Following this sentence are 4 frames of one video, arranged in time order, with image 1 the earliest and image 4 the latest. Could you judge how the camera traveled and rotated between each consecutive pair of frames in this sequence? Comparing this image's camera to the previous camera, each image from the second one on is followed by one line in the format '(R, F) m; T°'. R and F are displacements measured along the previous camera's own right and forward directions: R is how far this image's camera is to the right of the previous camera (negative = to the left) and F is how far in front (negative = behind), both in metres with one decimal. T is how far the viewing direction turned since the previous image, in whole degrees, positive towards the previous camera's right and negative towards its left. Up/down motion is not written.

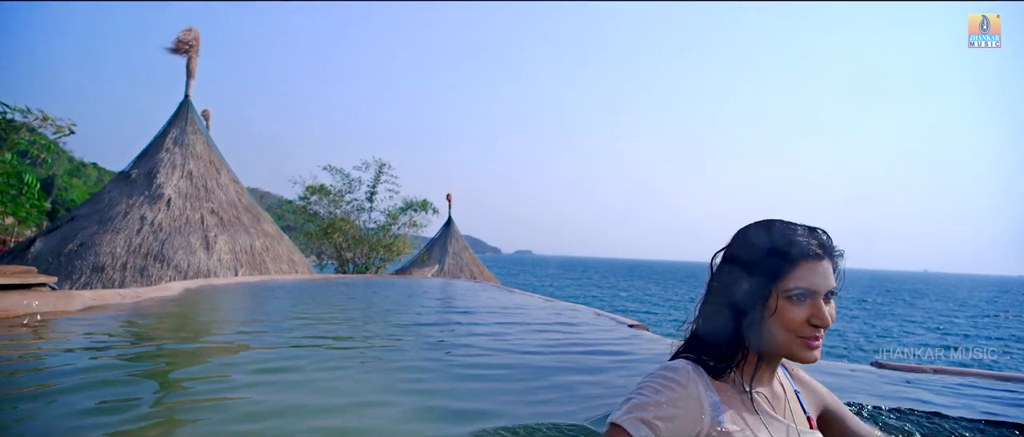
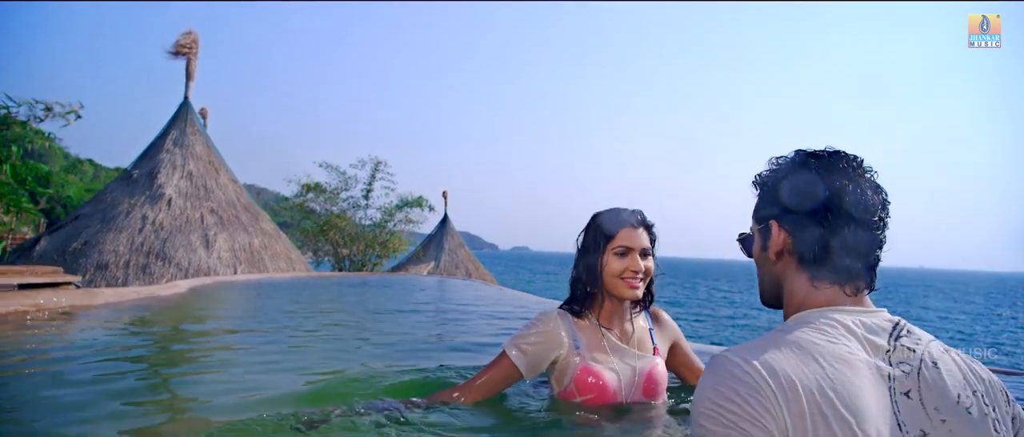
(+0.3, -0.9) m; 0°
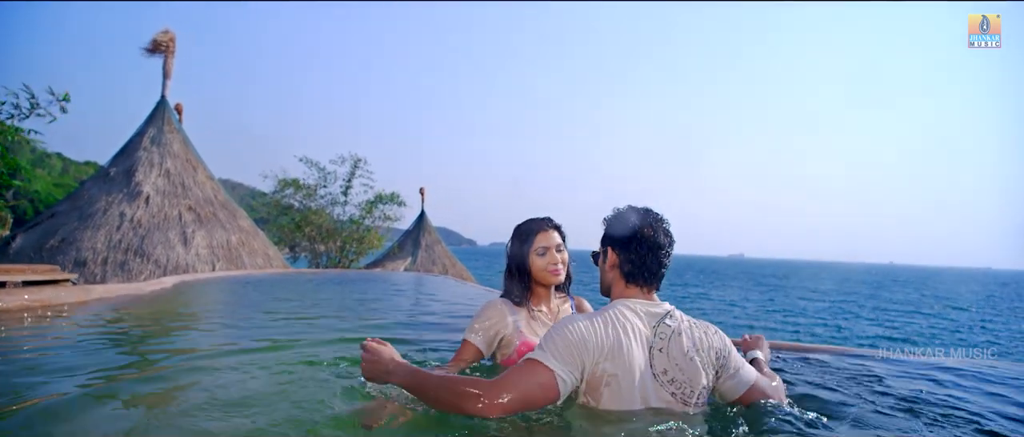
(+0.2, -0.8) m; +2°
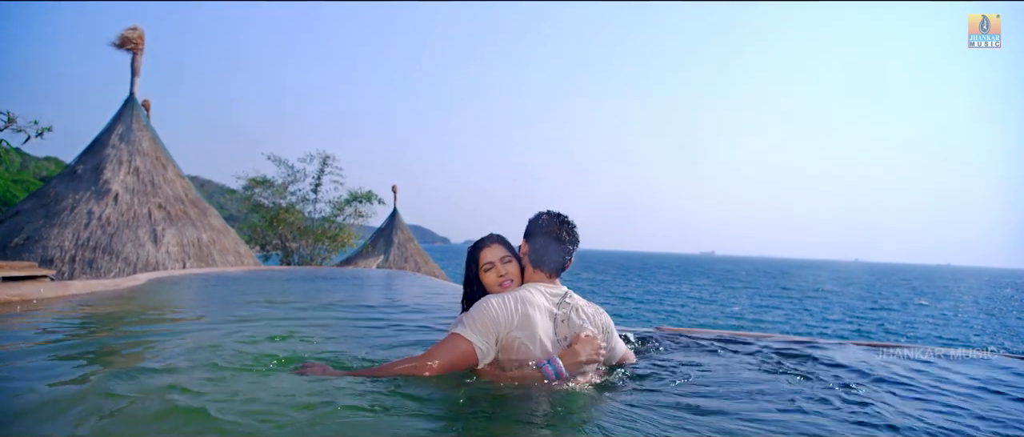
(+0.2, -0.6) m; +2°
